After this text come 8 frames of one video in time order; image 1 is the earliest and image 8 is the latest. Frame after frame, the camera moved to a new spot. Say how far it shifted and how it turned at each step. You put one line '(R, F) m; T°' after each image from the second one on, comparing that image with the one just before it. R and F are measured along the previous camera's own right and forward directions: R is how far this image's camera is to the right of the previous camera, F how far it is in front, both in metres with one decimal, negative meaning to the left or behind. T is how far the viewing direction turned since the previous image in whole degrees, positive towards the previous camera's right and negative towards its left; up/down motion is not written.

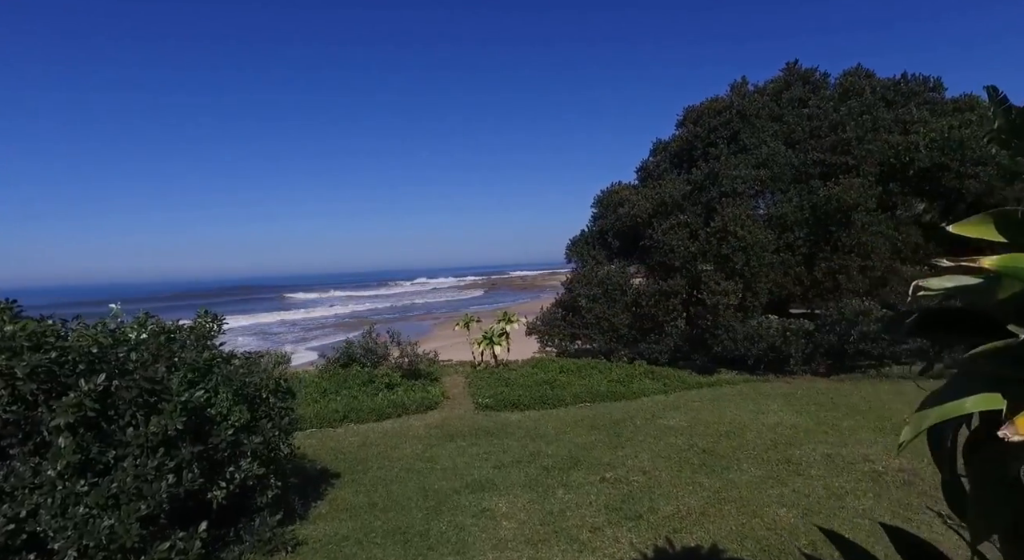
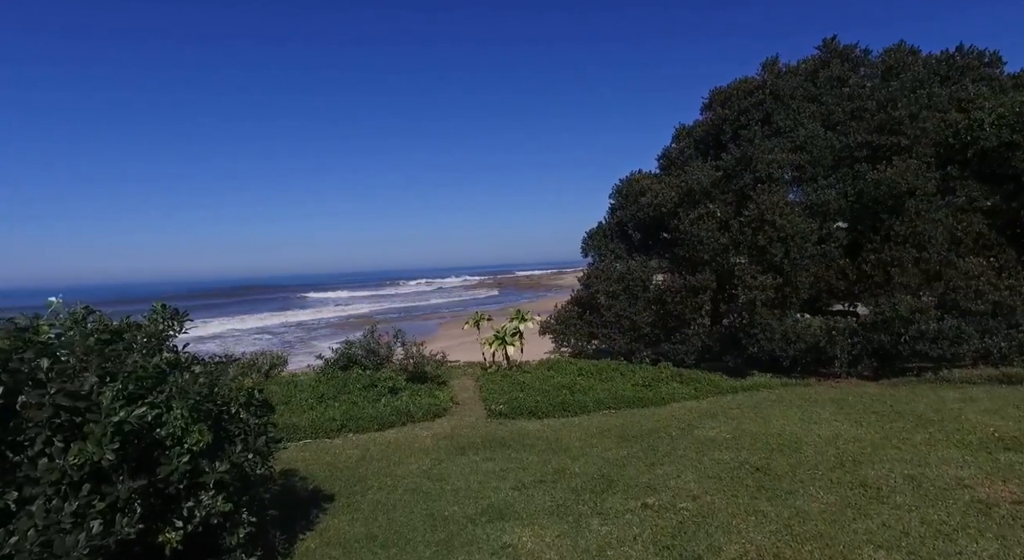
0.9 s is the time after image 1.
(-0.2, +1.2) m; -1°
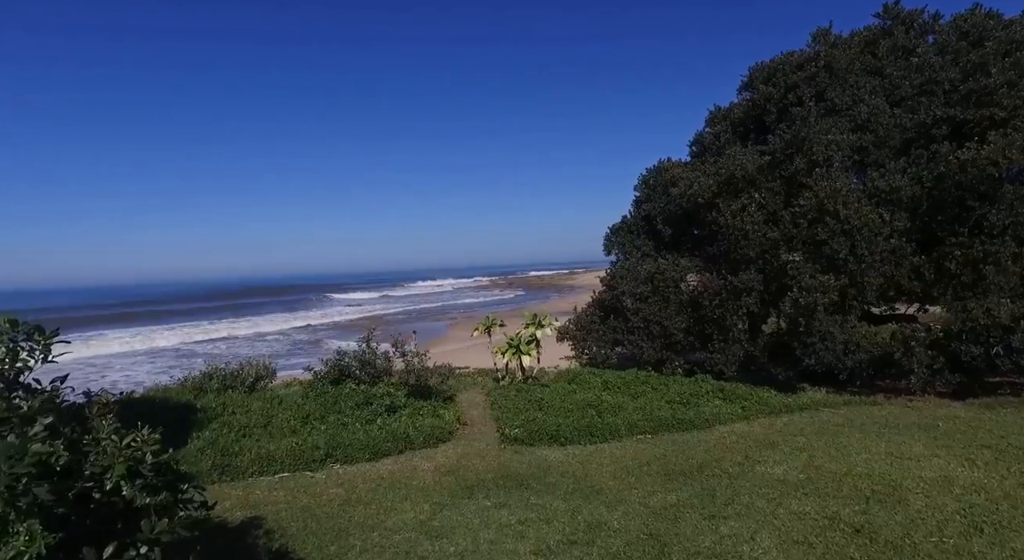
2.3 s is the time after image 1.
(-0.1, +1.7) m; -1°
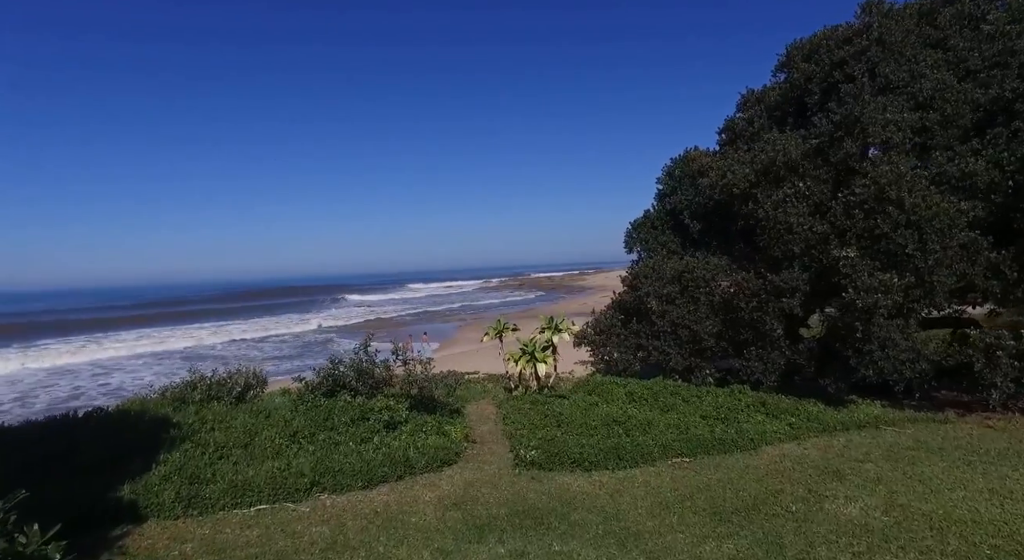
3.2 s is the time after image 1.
(-0.1, +1.2) m; -1°
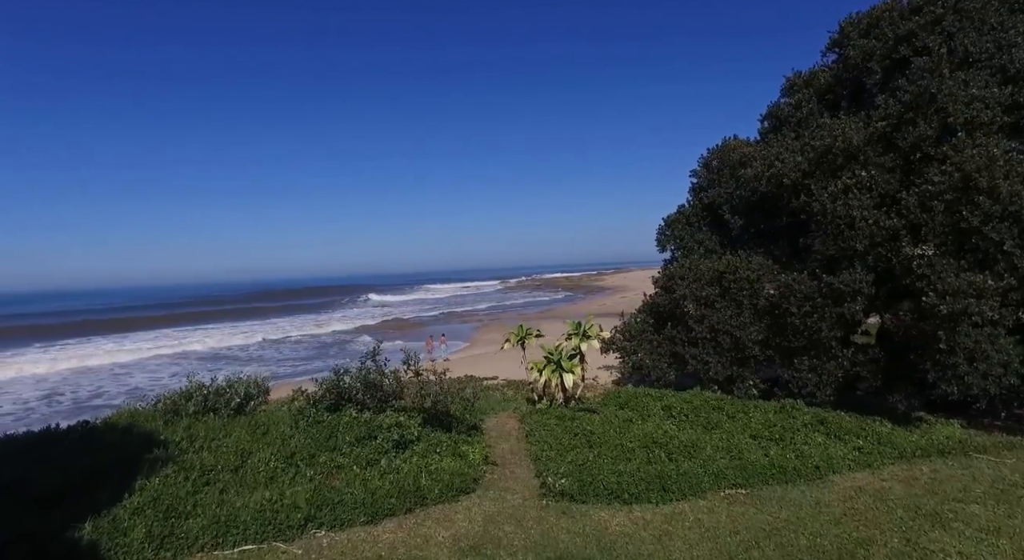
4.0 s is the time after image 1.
(-0.1, +1.1) m; -2°
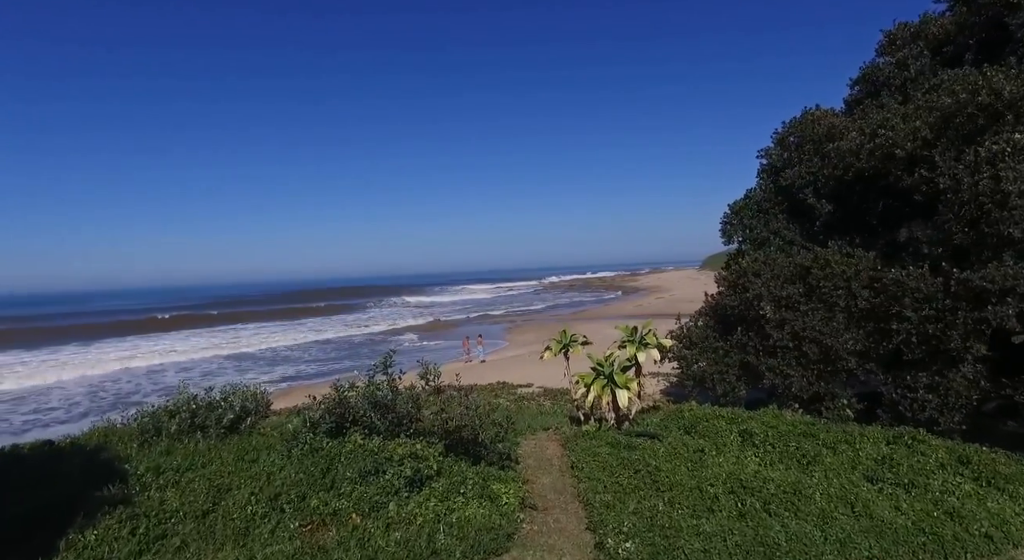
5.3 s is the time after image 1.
(-0.2, +1.8) m; -3°
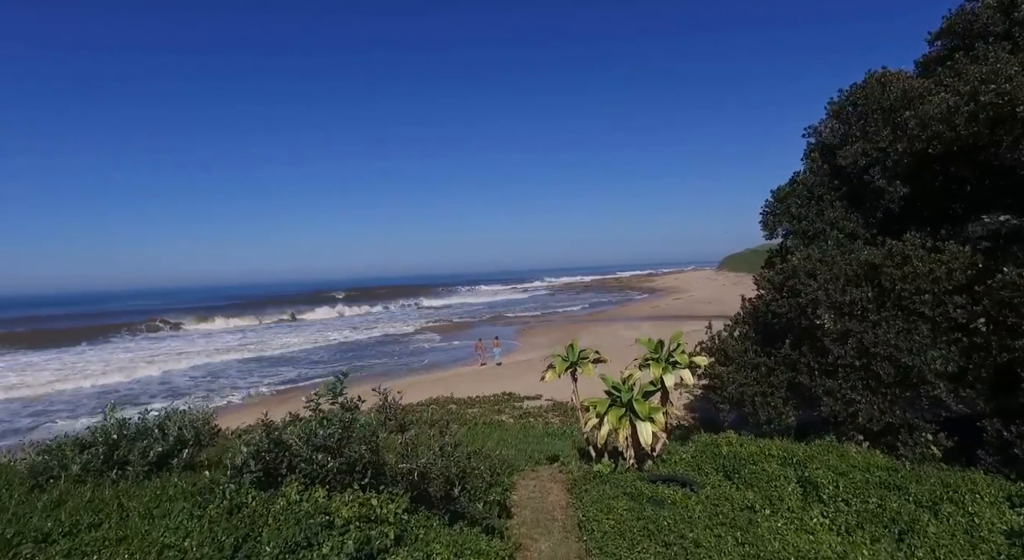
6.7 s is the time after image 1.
(+0.3, +1.9) m; -2°
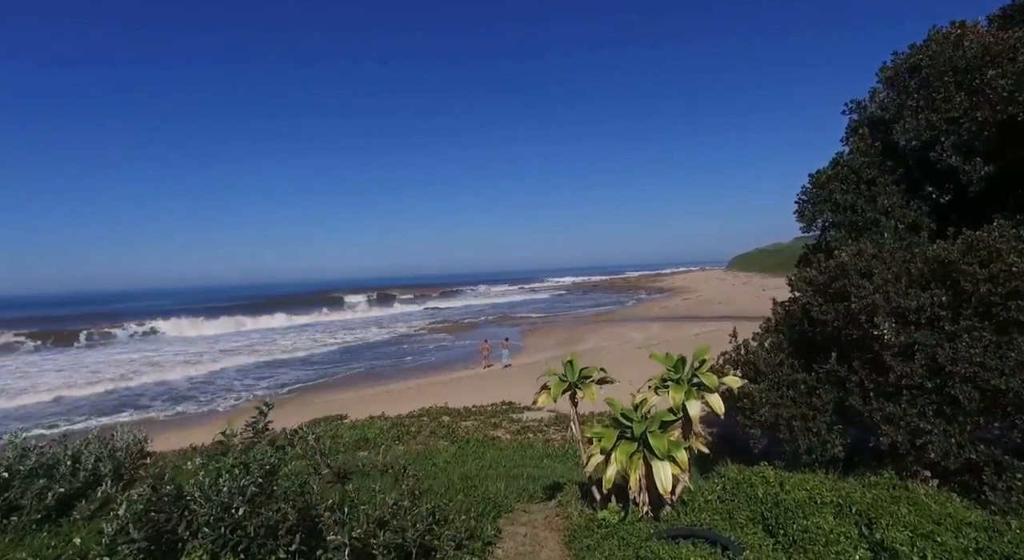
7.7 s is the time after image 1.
(+0.3, +1.5) m; -1°
